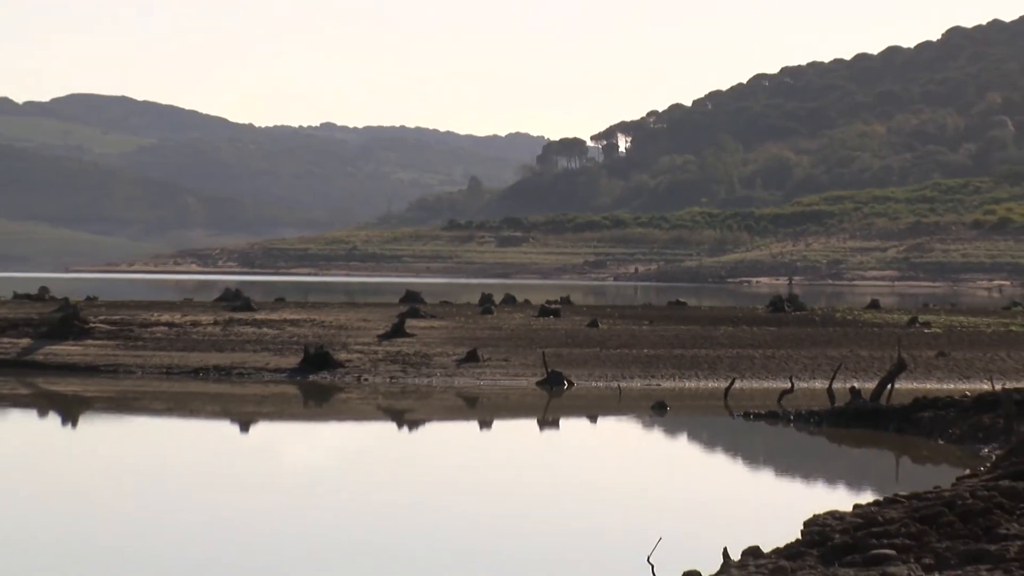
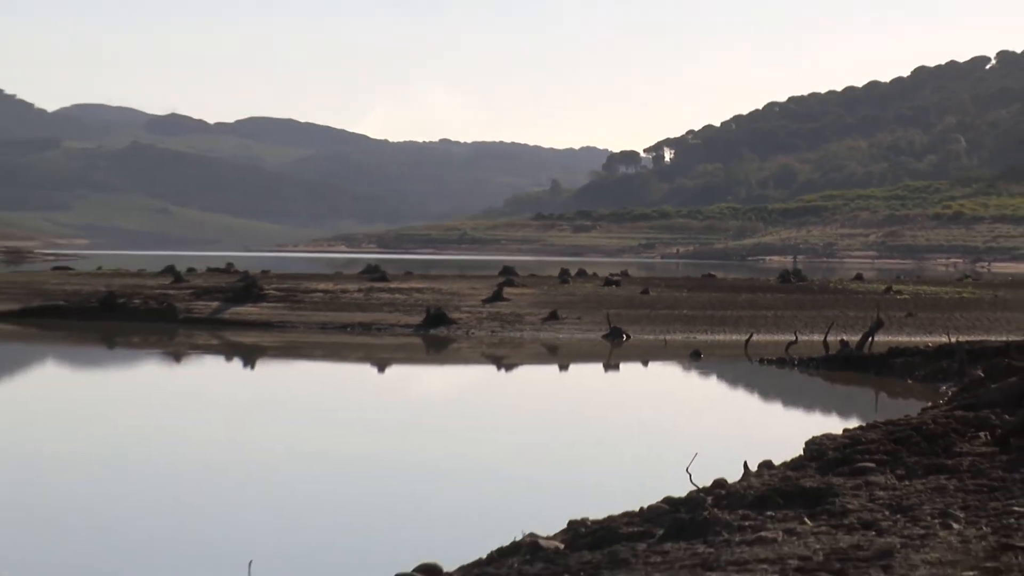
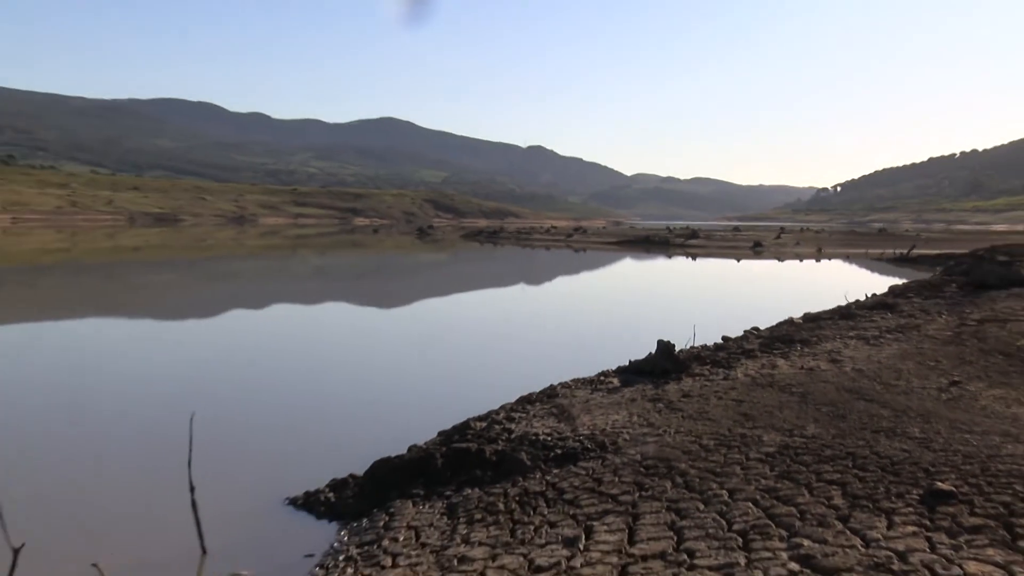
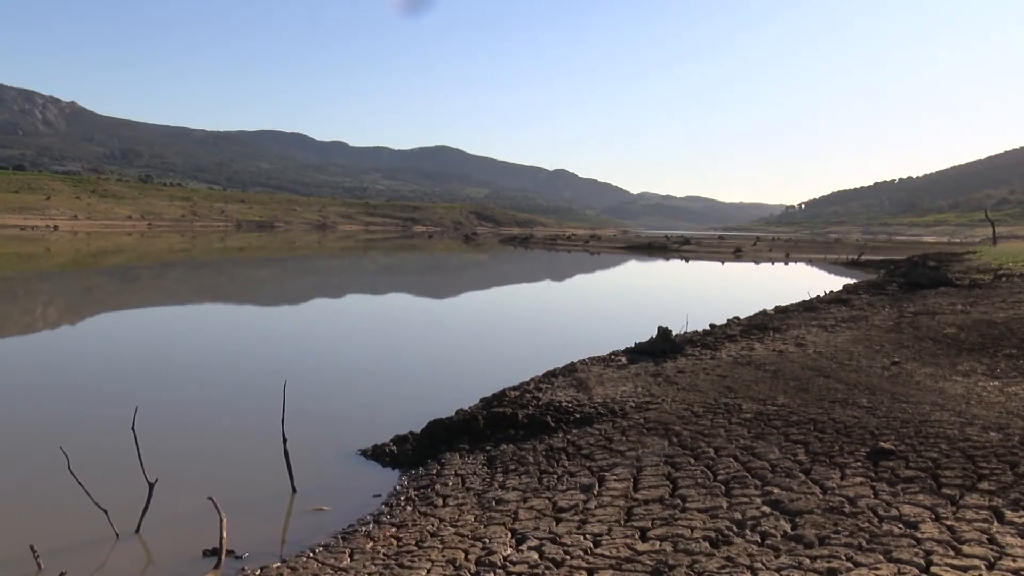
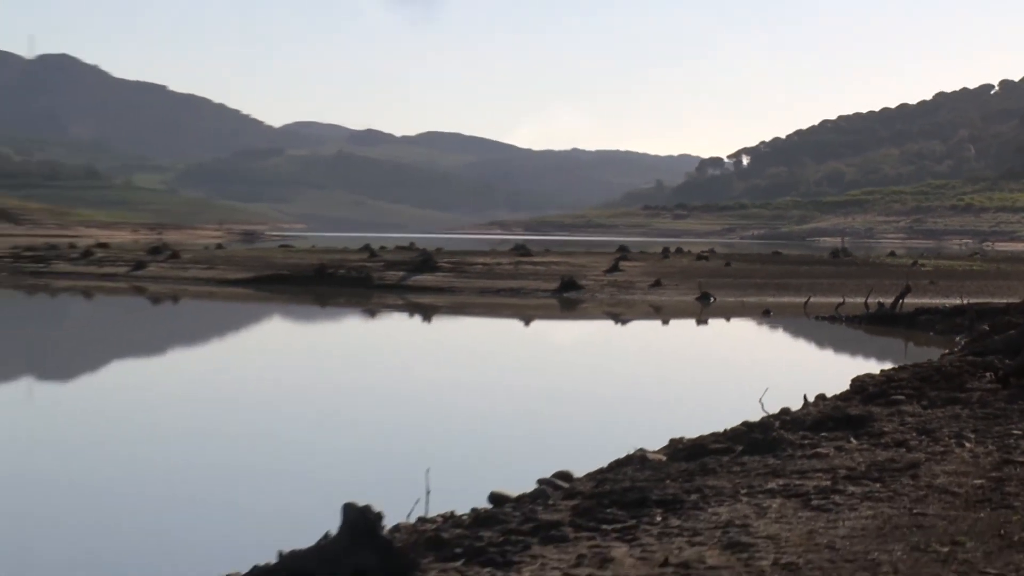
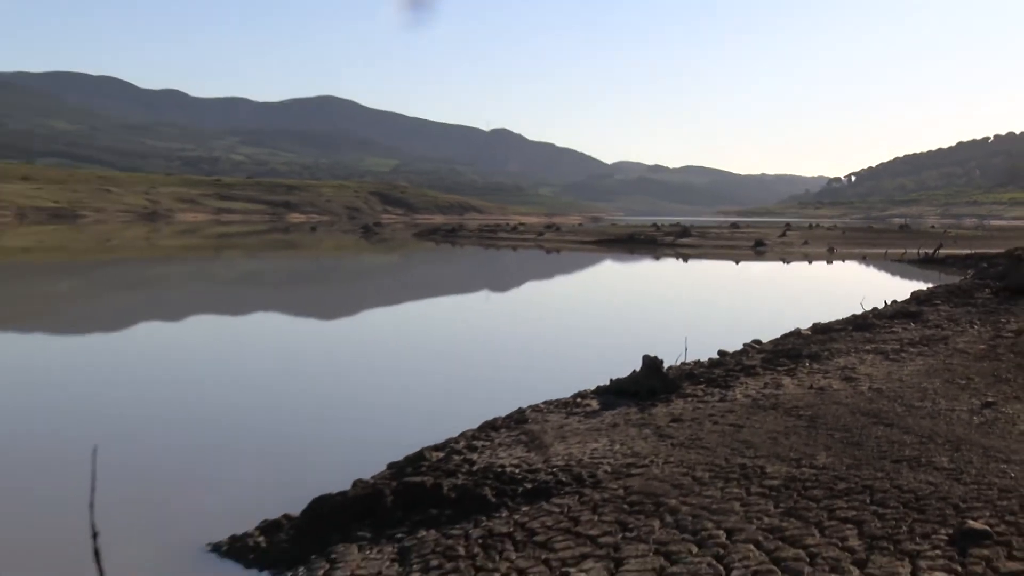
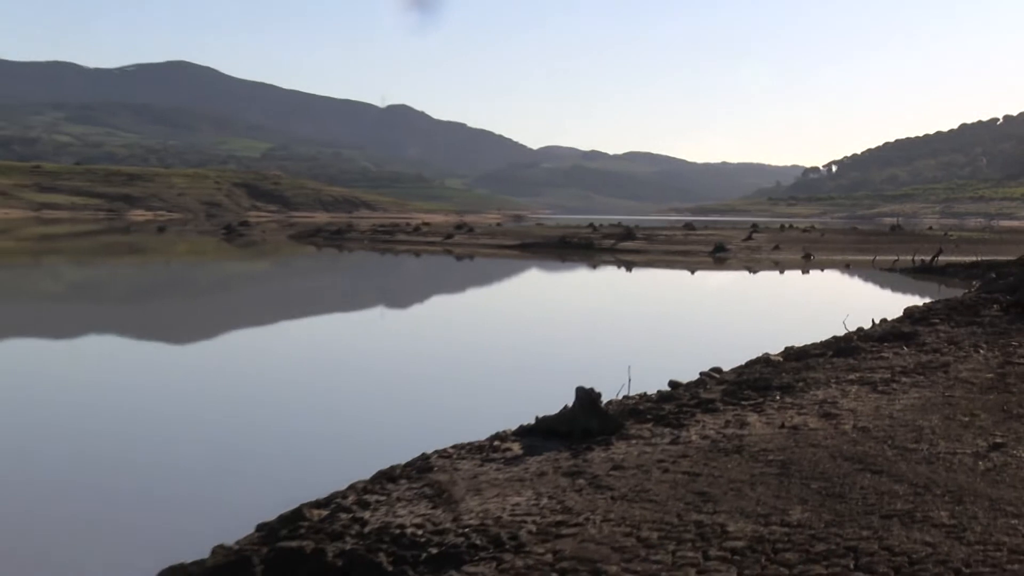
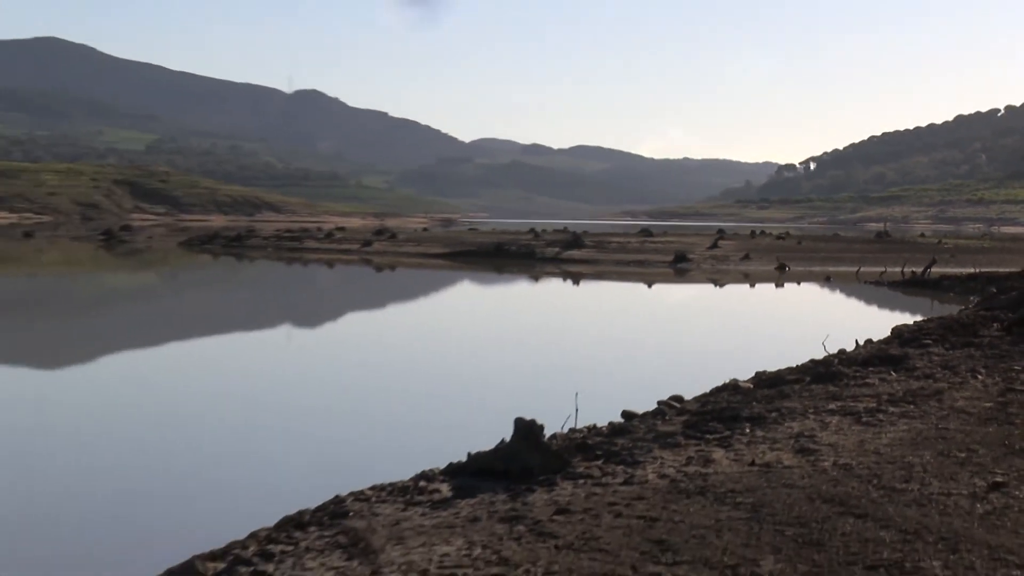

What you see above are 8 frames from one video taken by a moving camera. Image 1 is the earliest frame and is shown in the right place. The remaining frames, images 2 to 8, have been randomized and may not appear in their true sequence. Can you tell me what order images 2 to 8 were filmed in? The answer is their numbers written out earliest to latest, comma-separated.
2, 5, 8, 7, 6, 3, 4
